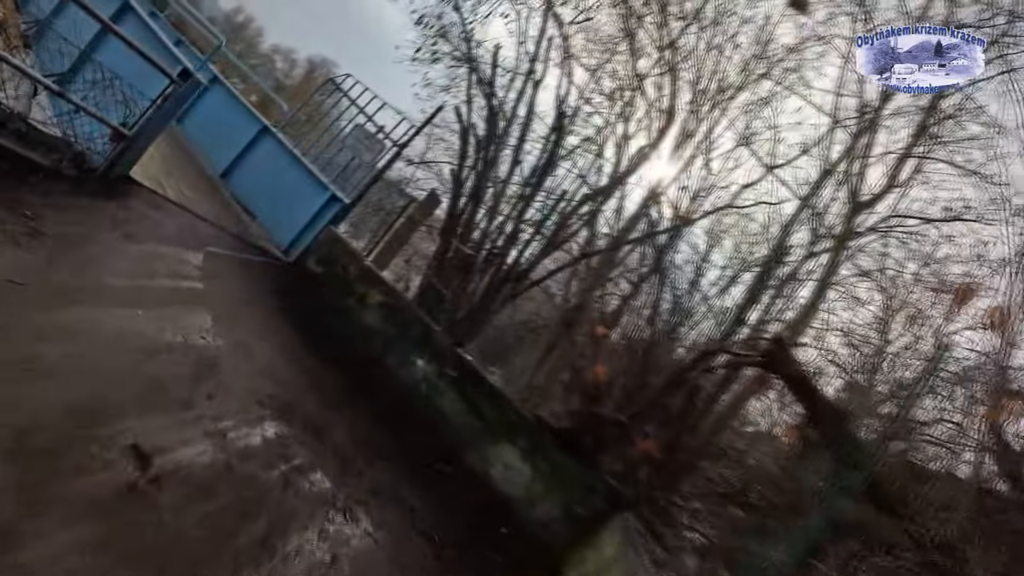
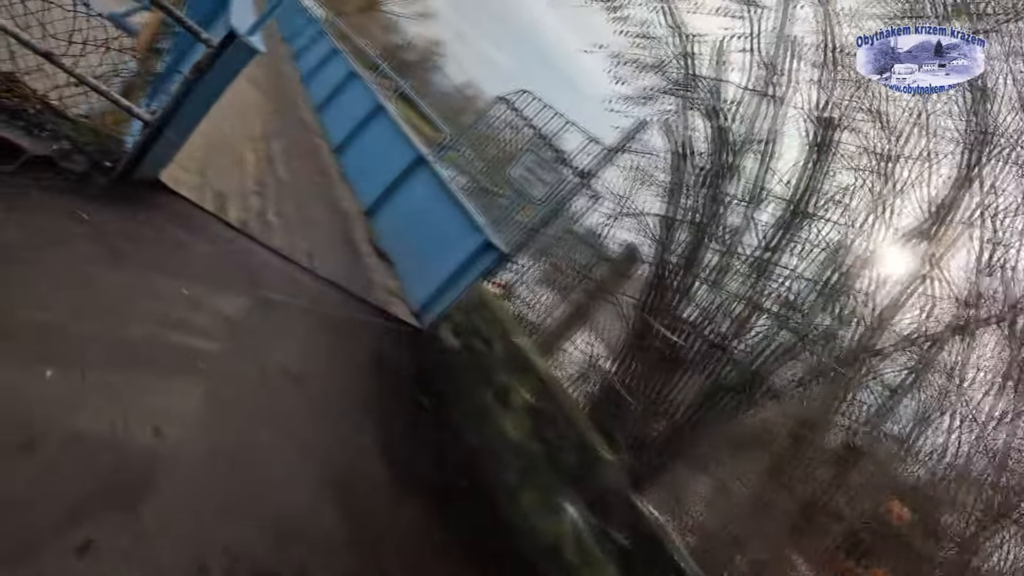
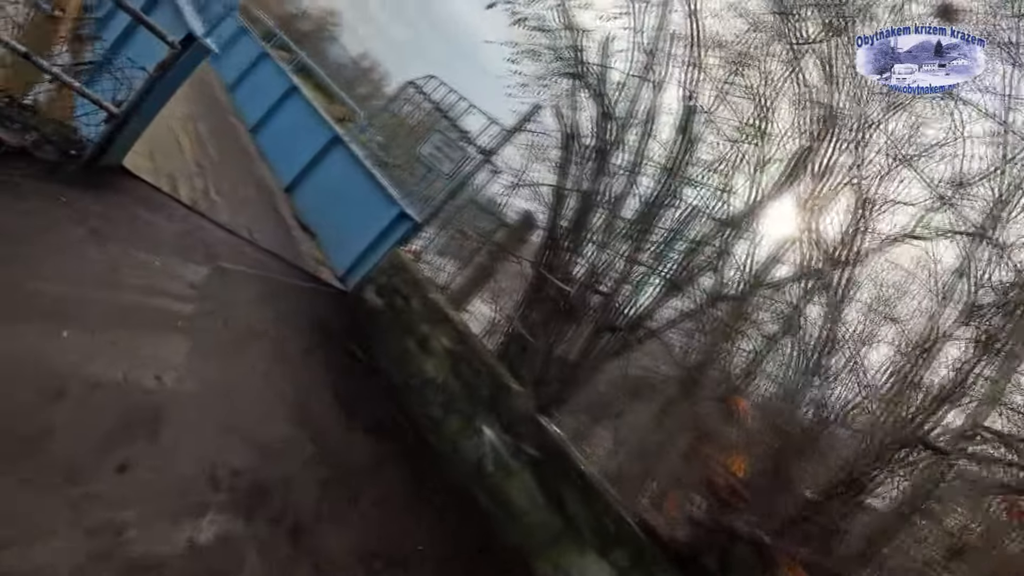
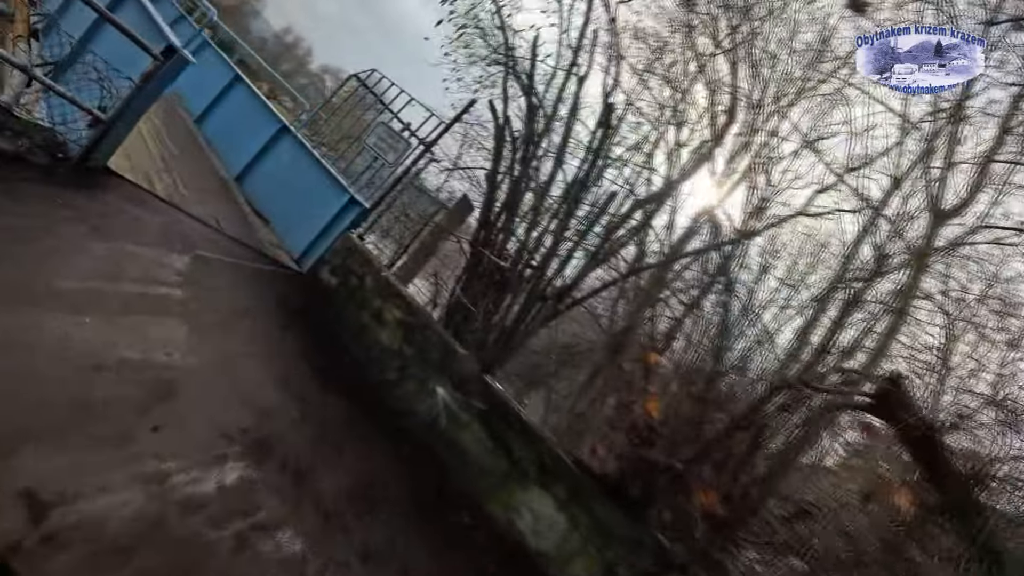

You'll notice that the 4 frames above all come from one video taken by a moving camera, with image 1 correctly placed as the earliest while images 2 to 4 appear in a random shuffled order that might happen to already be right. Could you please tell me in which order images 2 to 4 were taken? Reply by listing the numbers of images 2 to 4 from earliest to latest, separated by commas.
4, 3, 2
